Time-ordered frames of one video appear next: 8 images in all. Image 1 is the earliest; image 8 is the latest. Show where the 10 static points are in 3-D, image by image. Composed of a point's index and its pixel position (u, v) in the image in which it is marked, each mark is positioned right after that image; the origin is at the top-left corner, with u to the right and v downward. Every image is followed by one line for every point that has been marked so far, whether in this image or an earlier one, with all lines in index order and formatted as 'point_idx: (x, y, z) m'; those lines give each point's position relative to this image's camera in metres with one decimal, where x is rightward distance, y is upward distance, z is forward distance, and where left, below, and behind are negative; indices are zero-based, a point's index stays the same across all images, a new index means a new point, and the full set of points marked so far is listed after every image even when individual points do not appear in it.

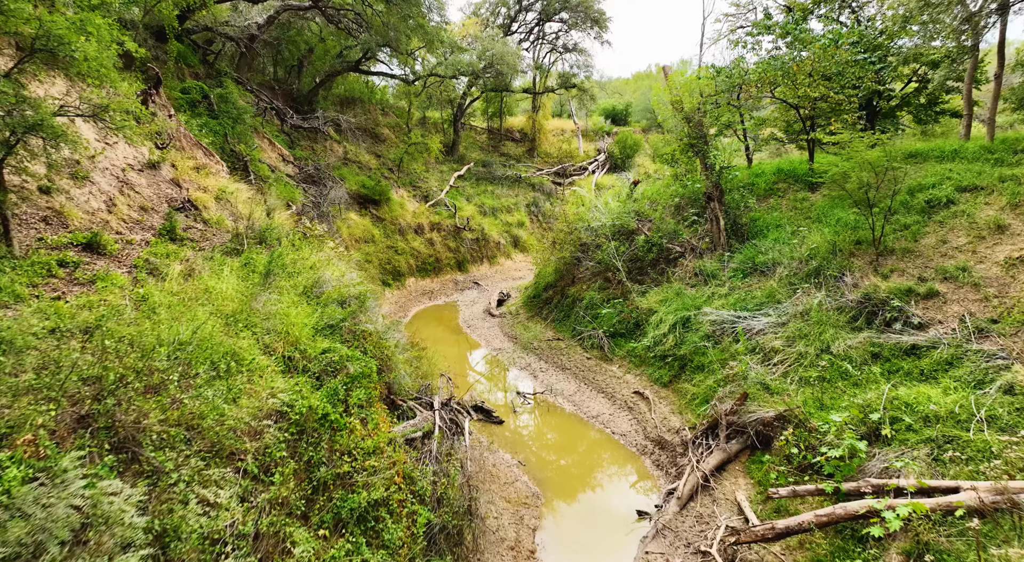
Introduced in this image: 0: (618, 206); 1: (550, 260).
0: (+2.8, +1.9, +16.3) m
1: (+1.0, +0.6, +17.0) m
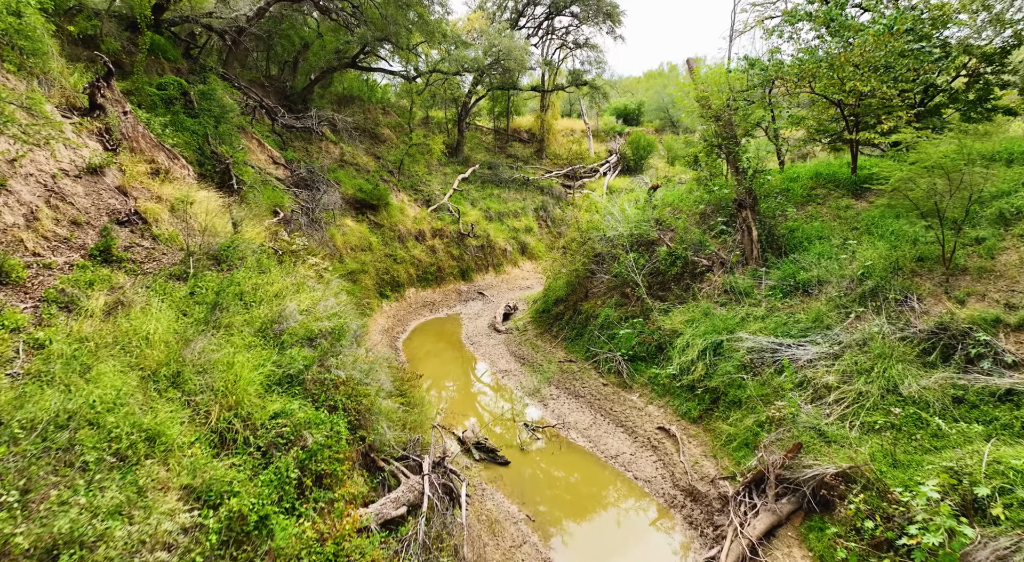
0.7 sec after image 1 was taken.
0: (+2.9, +1.6, +14.8) m
1: (+1.2, +0.2, +15.6) m
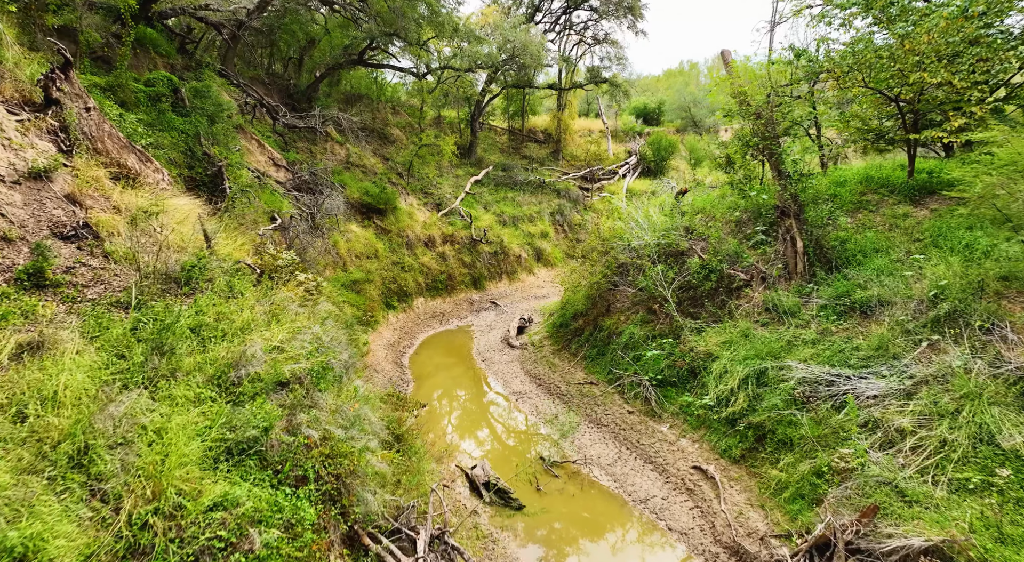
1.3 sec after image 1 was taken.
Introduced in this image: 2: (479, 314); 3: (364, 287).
0: (+3.3, +1.3, +13.6) m
1: (+1.6, -0.1, +14.3) m
2: (-1.0, -1.0, +19.4) m
3: (-3.9, -0.2, +16.7) m
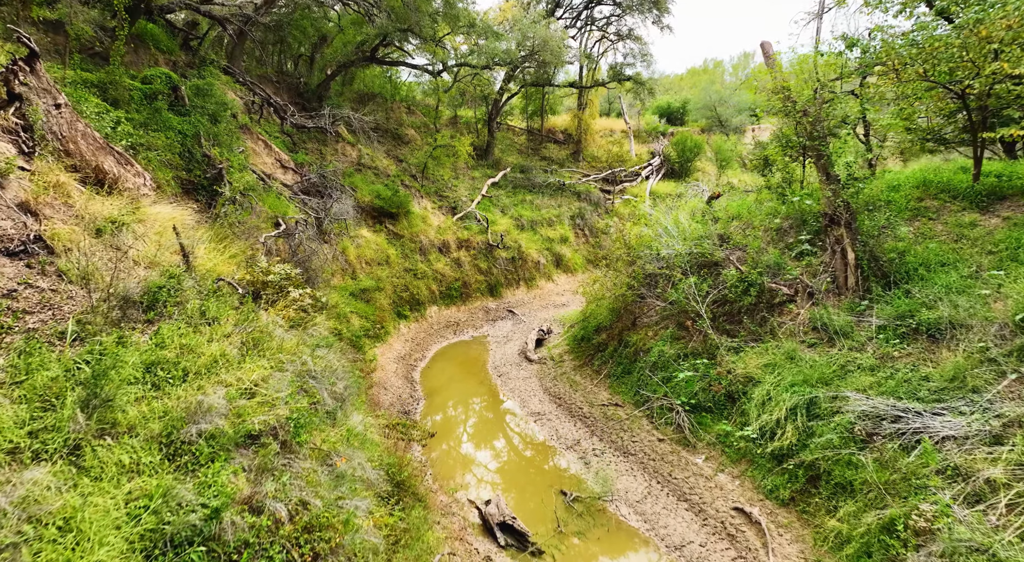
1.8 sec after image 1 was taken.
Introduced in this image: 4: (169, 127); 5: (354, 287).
0: (+3.6, +1.1, +12.5) m
1: (+2.0, -0.3, +13.3) m
2: (-0.5, -1.3, +18.4) m
3: (-3.5, -0.4, +15.8) m
4: (-6.5, +2.9, +11.8) m
5: (-3.9, -0.2, +15.4) m
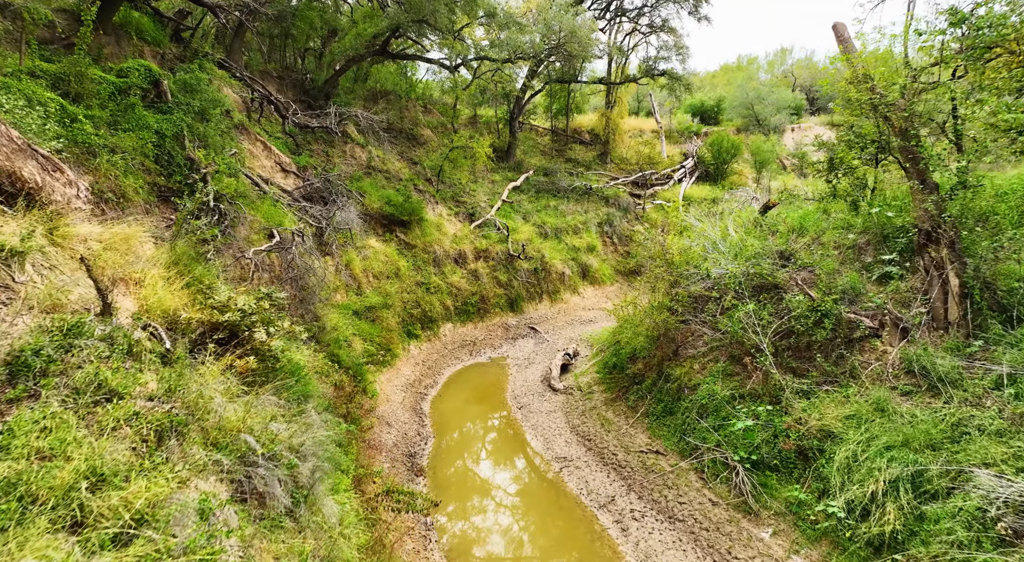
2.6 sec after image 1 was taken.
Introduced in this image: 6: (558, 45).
0: (+4.0, +0.6, +10.7) m
1: (+2.4, -0.7, +11.5) m
2: (+0.1, -1.7, +16.8) m
3: (-3.0, -0.7, +14.2) m
4: (-6.1, +2.6, +10.4) m
5: (-3.4, -0.5, +13.8) m
6: (+1.4, +7.5, +19.9) m
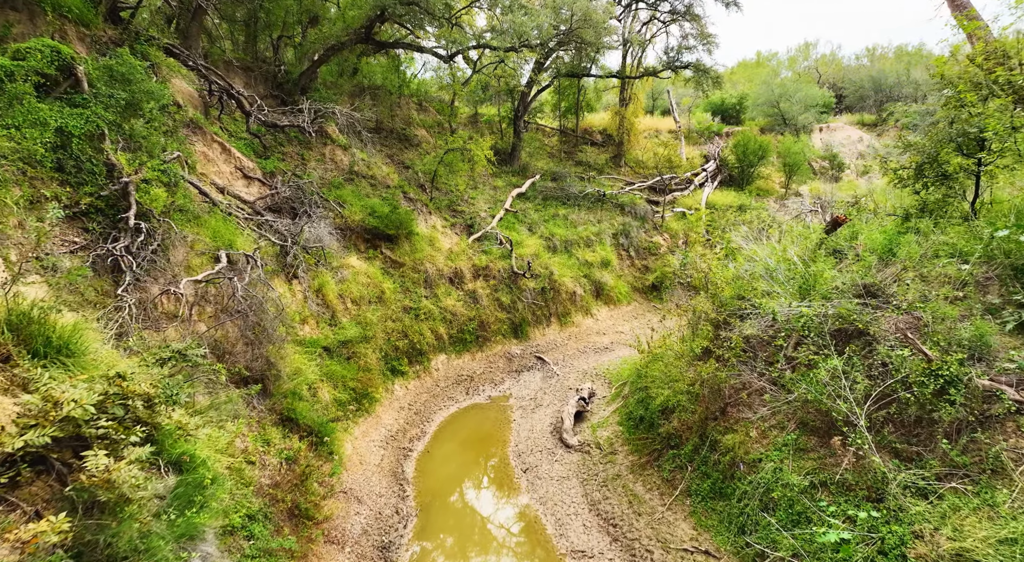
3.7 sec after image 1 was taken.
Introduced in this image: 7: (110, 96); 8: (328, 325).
0: (+4.1, +0.1, +8.2) m
1: (+2.4, -1.2, +9.1) m
2: (+0.2, -2.2, +14.4) m
3: (-2.9, -1.3, +11.9) m
4: (-6.0, +2.0, +8.0) m
5: (-3.3, -1.1, +11.4) m
6: (+1.6, +6.9, +17.5) m
7: (-6.1, +2.8, +9.4) m
8: (-3.5, -0.8, +11.9) m
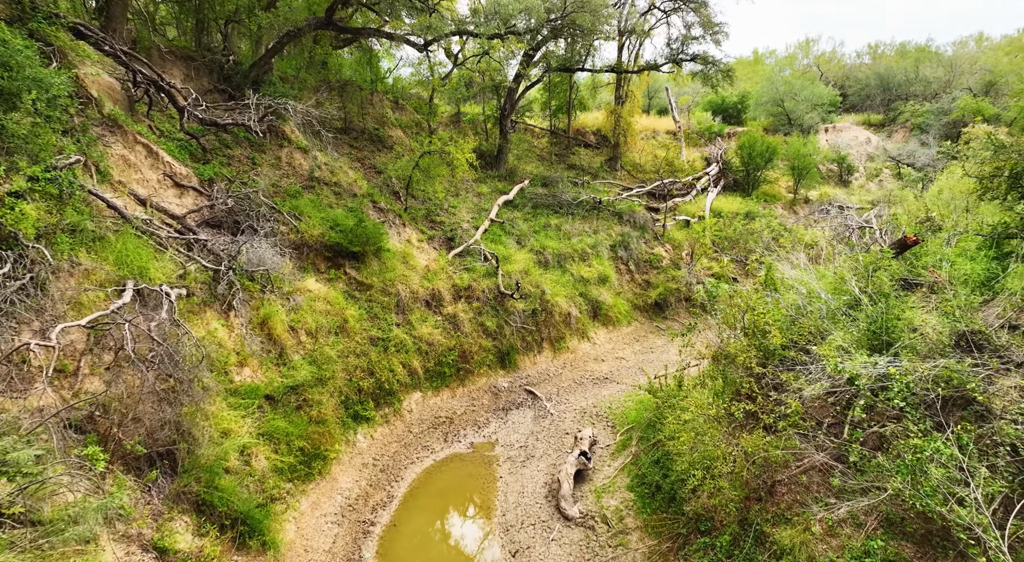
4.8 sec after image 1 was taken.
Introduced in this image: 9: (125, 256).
0: (+3.9, -0.3, +6.3) m
1: (+2.3, -1.7, +7.1) m
2: (-0.1, -2.7, +12.3) m
3: (-3.1, -1.8, +9.8) m
4: (-6.2, +1.6, +5.9) m
5: (-3.5, -1.6, +9.3) m
6: (+1.2, +6.5, +15.5) m
7: (-6.2, +2.3, +7.3) m
8: (-3.7, -1.3, +9.8) m
9: (-5.1, +0.3, +8.3) m
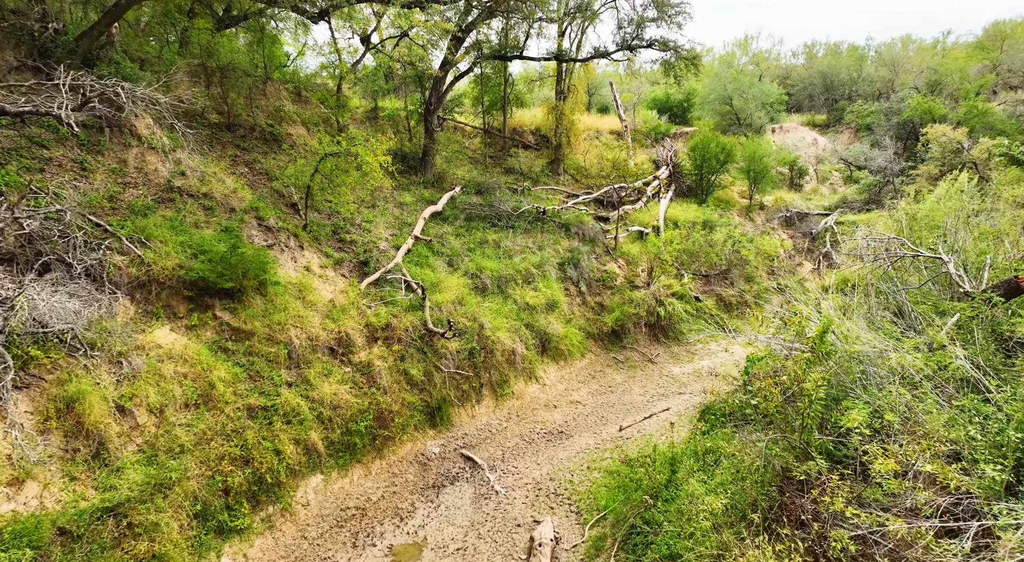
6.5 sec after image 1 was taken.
0: (+3.5, -0.8, +3.8) m
1: (+1.8, -2.2, +4.5) m
2: (-1.1, -3.3, +9.4) m
3: (-3.9, -2.4, +6.5) m
4: (-6.6, +0.8, +2.3) m
5: (-4.2, -2.2, +6.1) m
6: (-0.4, +5.8, +12.7) m
7: (-6.8, +1.6, +3.7) m
8: (-4.5, -2.0, +6.5) m
9: (-5.7, -0.4, +4.8) m
